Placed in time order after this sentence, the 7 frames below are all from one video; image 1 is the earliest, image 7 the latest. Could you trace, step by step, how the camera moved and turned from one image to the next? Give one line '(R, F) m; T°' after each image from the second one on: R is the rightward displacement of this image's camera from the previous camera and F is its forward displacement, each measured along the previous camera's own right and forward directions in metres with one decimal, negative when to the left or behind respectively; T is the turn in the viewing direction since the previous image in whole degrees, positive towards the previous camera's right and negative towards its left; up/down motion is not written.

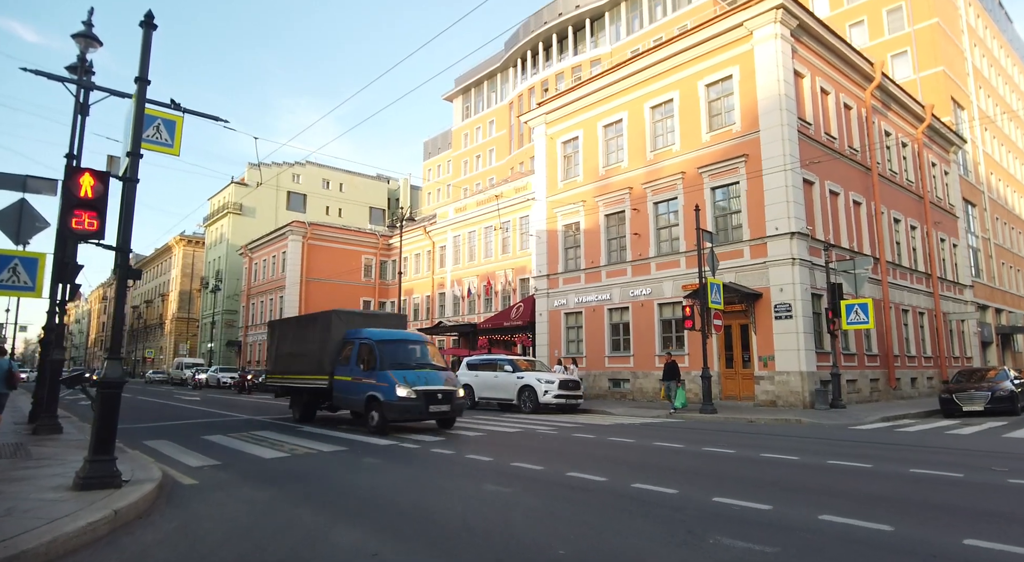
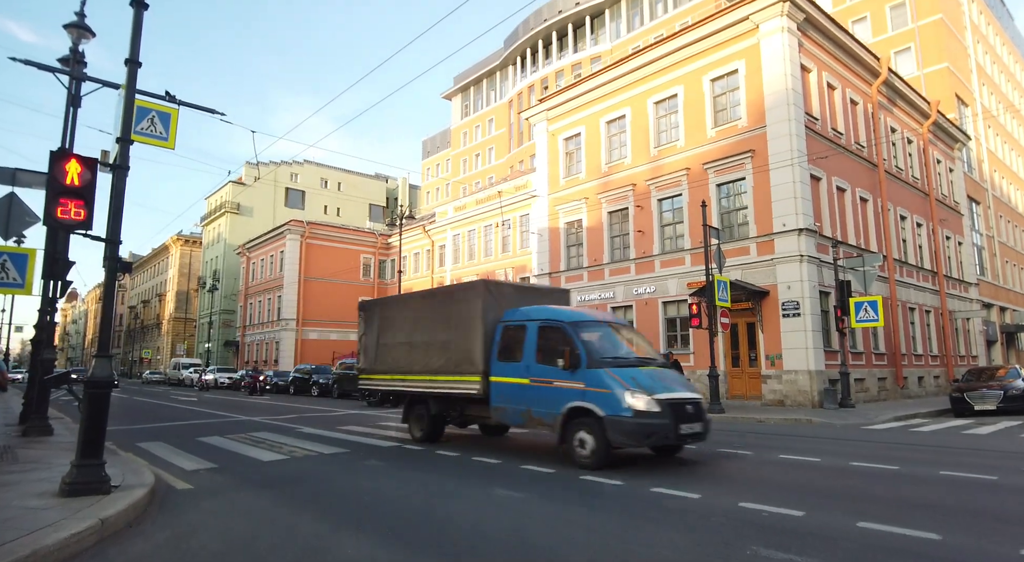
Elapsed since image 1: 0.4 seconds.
(-0.2, +0.4) m; 0°
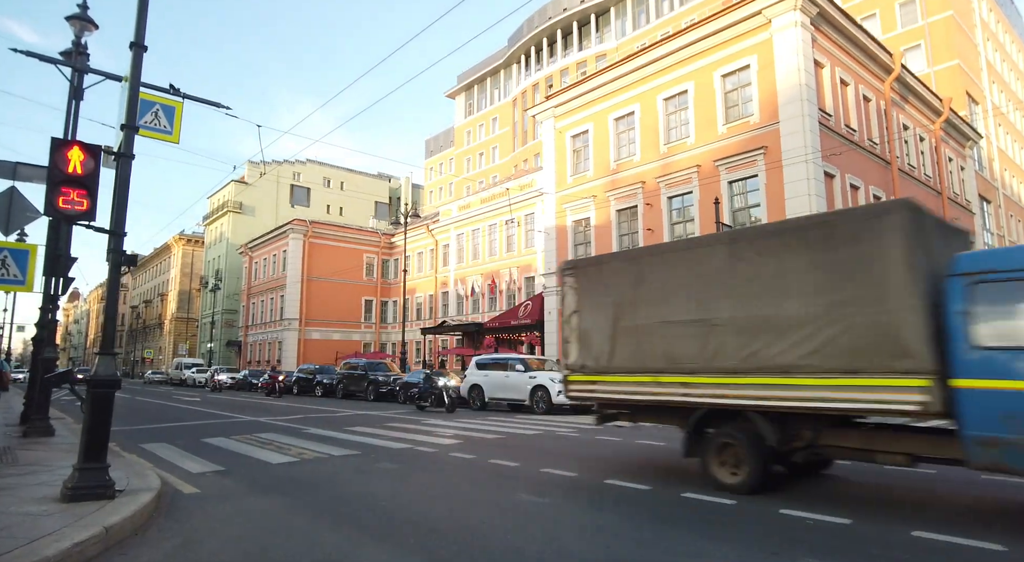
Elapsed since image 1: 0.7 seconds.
(-0.3, +0.3) m; 0°
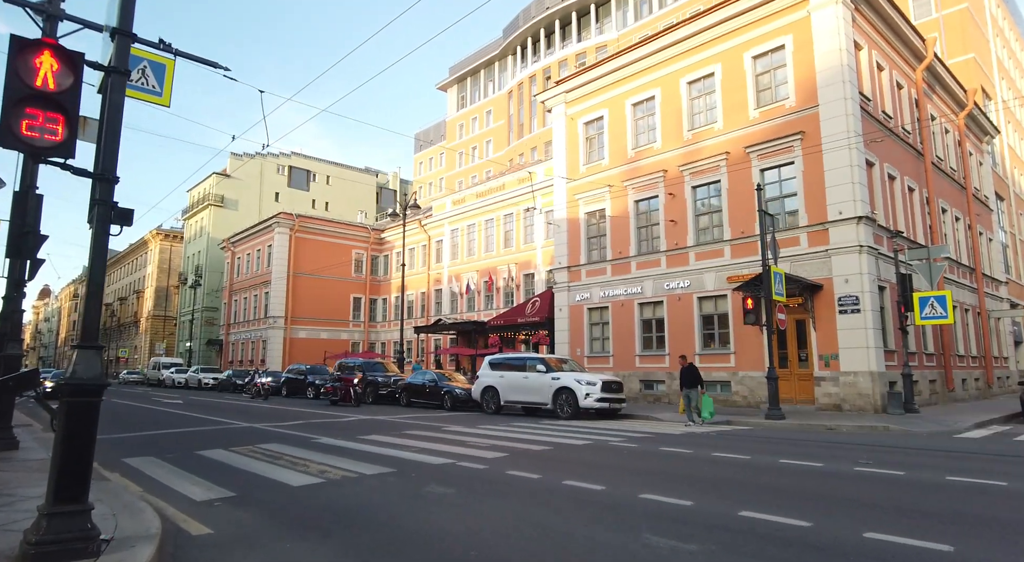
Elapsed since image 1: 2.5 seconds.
(-1.2, +1.7) m; +2°
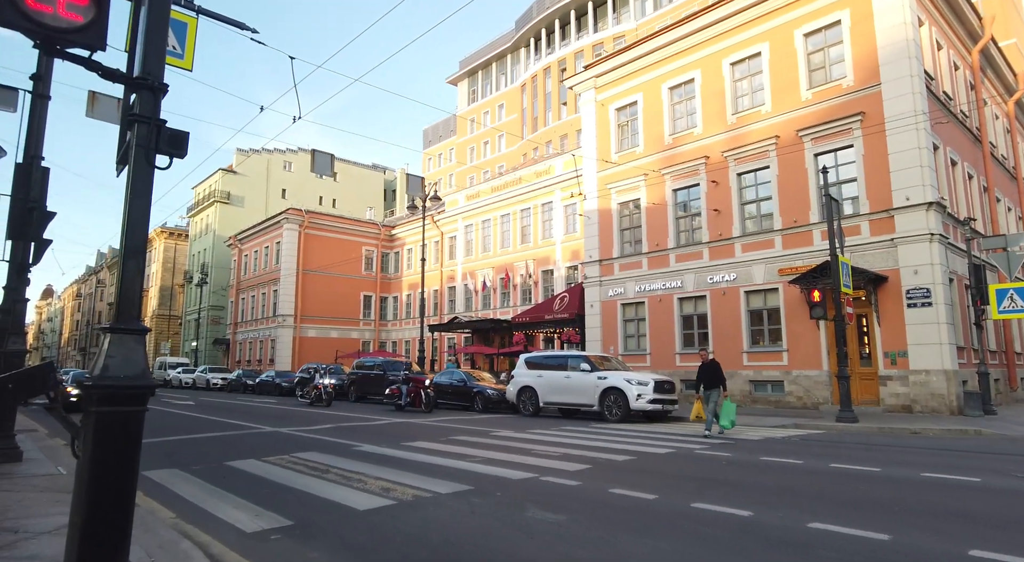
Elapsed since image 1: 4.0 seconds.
(-1.2, +1.4) m; 0°
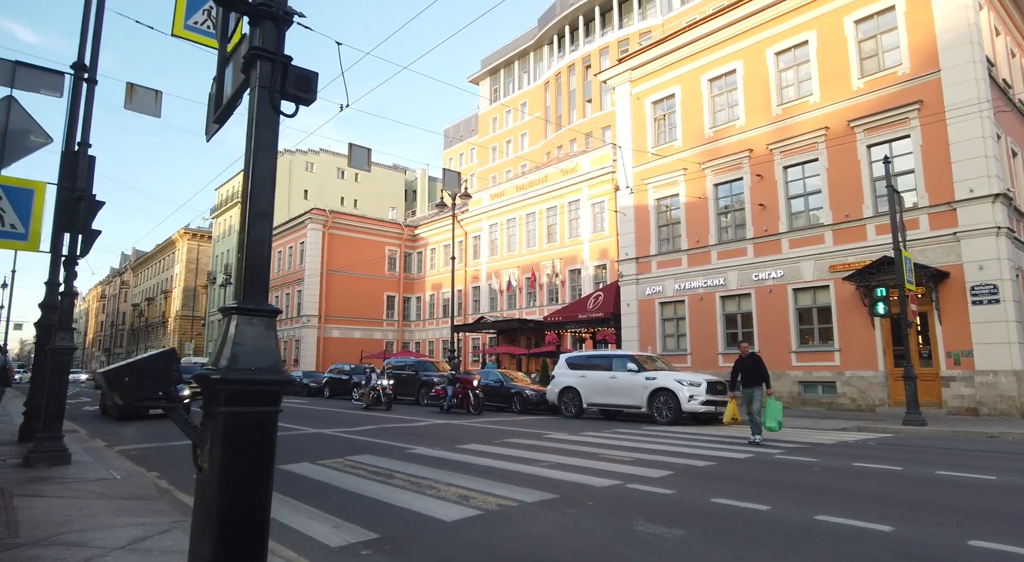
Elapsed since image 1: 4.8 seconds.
(-0.8, +0.6) m; -1°
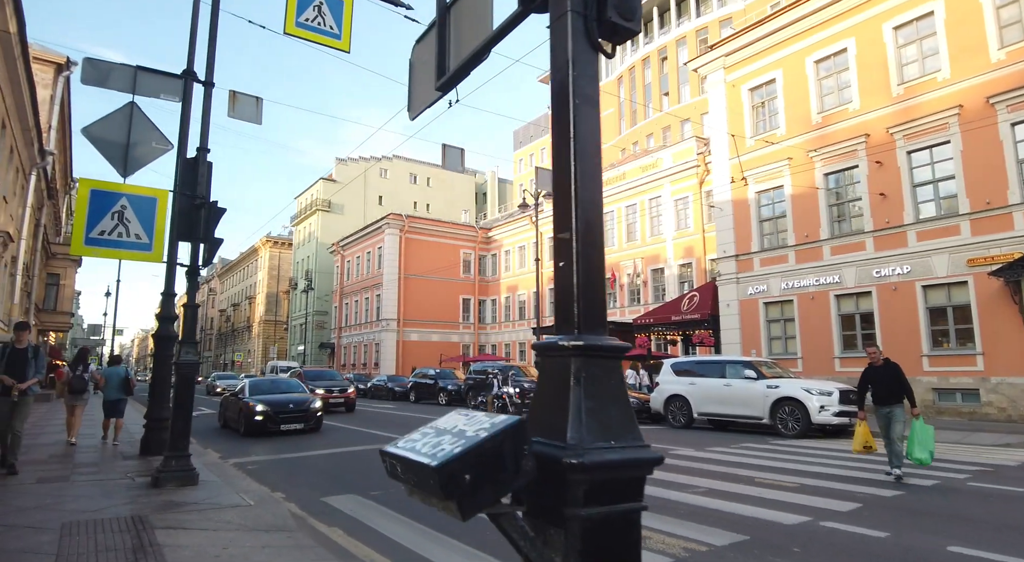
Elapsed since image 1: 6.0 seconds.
(-1.0, +0.8) m; -6°
